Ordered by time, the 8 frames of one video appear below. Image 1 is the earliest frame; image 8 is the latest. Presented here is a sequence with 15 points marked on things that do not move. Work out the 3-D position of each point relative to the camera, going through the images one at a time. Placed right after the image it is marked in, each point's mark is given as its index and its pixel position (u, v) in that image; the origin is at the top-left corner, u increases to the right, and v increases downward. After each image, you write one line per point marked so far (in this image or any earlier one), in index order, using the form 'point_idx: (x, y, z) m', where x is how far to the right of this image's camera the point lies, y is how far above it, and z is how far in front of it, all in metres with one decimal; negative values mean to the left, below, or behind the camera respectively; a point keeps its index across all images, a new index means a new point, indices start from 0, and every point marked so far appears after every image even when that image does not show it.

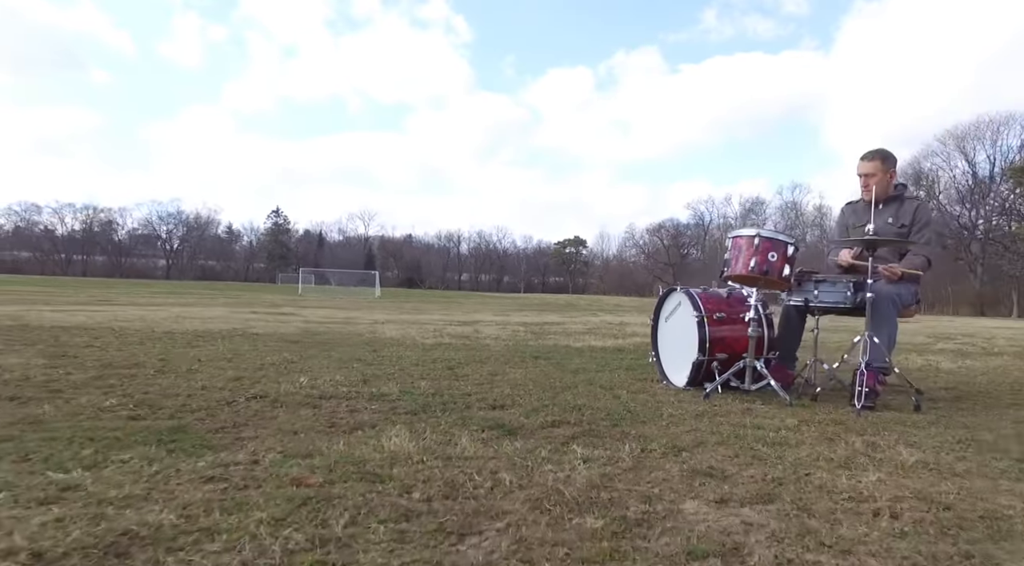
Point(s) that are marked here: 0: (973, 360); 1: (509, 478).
0: (+2.7, -0.4, +3.5) m
1: (0.0, -0.3, +1.4) m
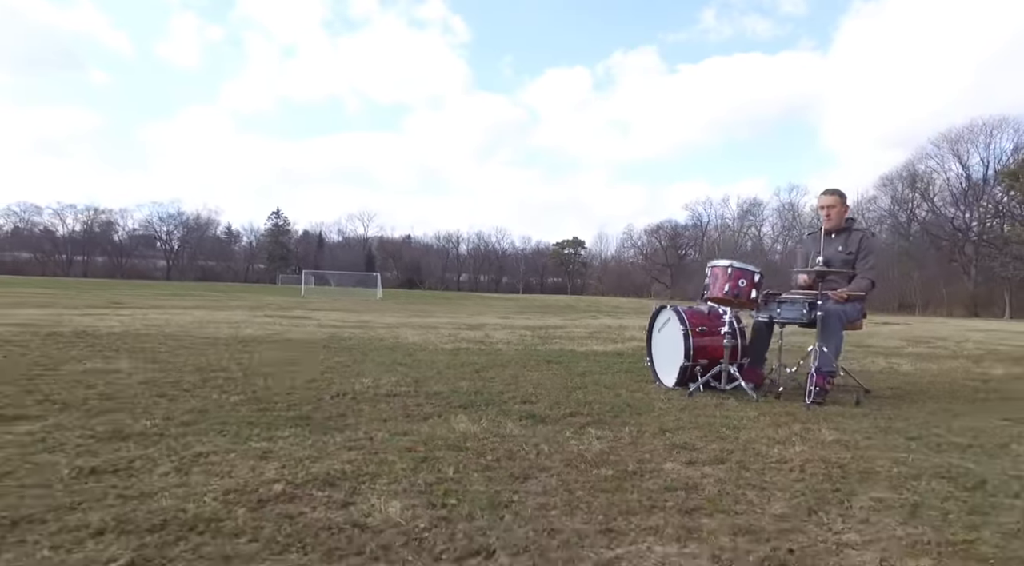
0: (+2.8, -0.5, +4.0) m
1: (+0.1, -0.4, +1.9) m
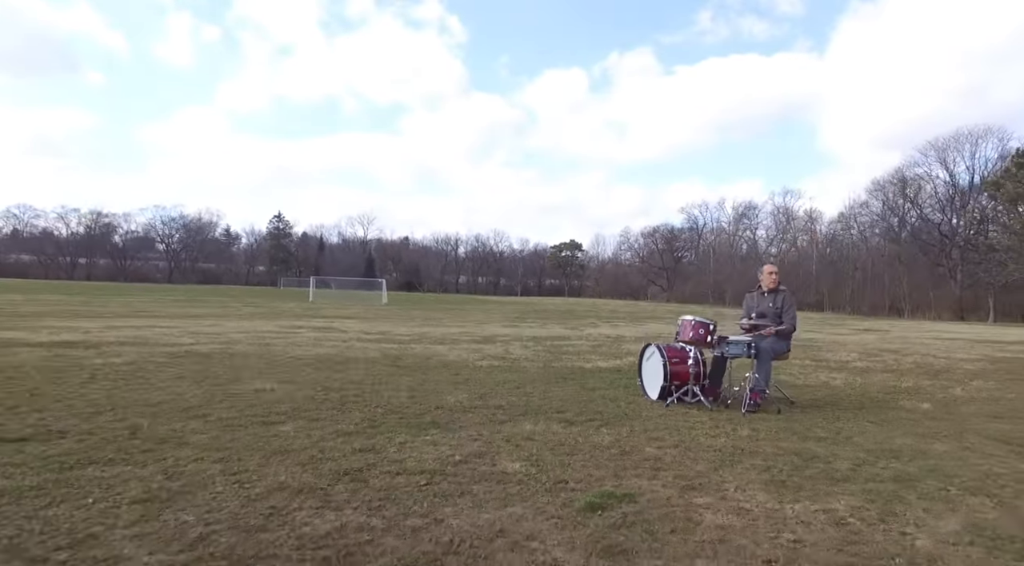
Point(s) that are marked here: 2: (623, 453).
0: (+3.0, -0.7, +5.1) m
1: (+0.3, -0.7, +3.0) m
2: (+0.4, -0.7, +2.6) m
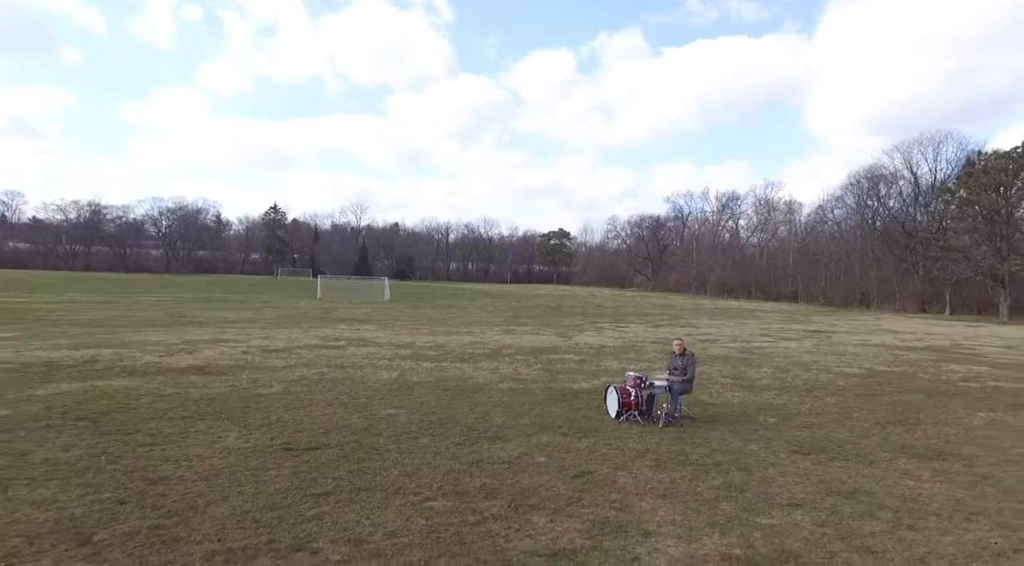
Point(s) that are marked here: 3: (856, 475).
0: (+3.2, -1.4, +7.9) m
1: (+0.5, -1.4, +5.7) m
2: (+0.6, -1.4, +5.3) m
3: (+2.5, -1.4, +4.6) m
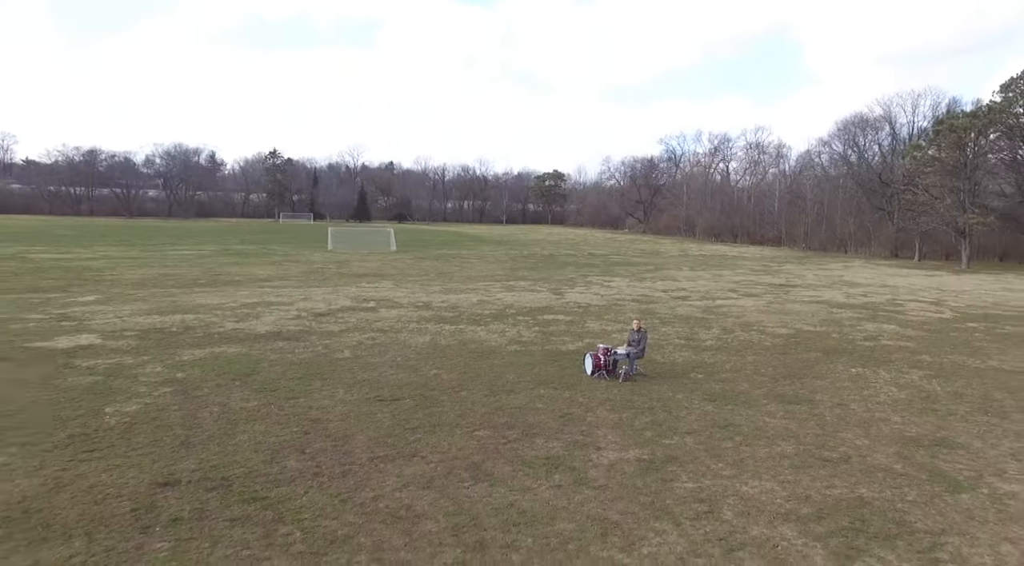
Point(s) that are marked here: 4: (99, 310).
0: (+3.2, -1.2, +10.7) m
1: (+0.6, -1.4, +8.5) m
2: (+0.8, -1.5, +8.1) m
3: (+2.6, -1.5, +7.5) m
4: (-9.4, -0.6, +14.6) m
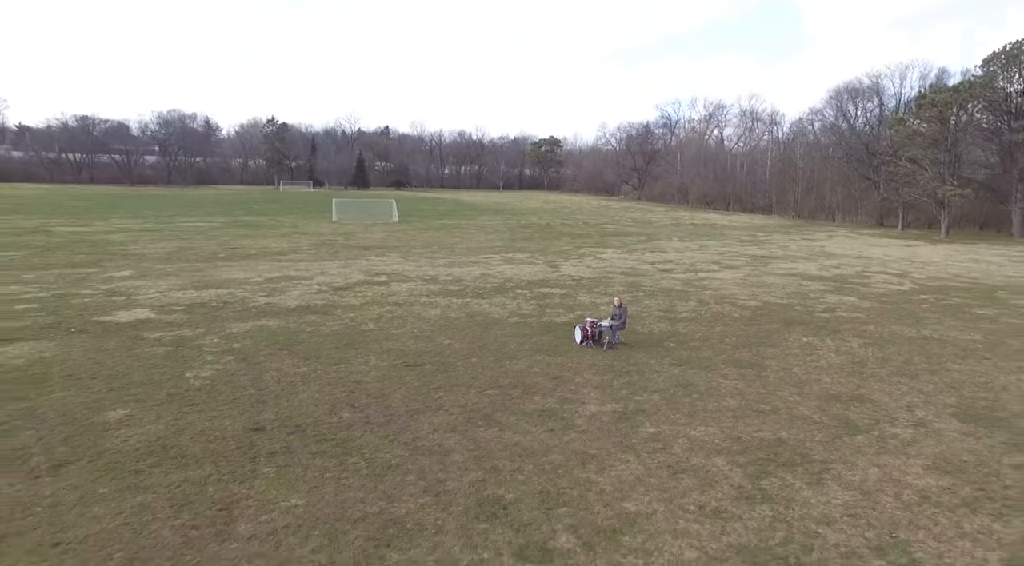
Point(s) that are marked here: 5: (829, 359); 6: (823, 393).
0: (+3.3, -0.8, +12.4) m
1: (+0.6, -1.2, +10.2) m
2: (+0.8, -1.2, +9.8) m
3: (+2.6, -1.3, +9.2) m
4: (-9.4, -0.1, +16.2) m
5: (+5.0, -1.2, +10.2) m
6: (+4.1, -1.4, +8.5) m
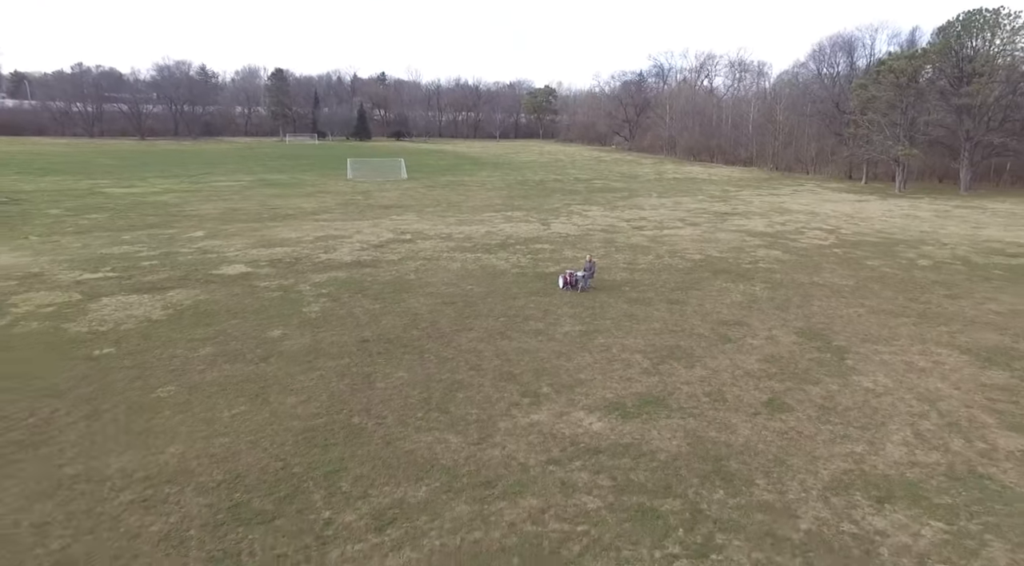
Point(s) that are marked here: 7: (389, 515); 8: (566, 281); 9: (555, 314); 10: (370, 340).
0: (+3.3, +0.2, +16.9) m
1: (+0.7, -0.3, +14.7) m
2: (+0.8, -0.4, +14.3) m
3: (+2.7, -0.6, +13.7) m
4: (-9.4, +1.2, +20.5) m
5: (+5.0, -0.3, +14.7) m
6: (+4.2, -0.7, +13.1) m
7: (-1.2, -2.3, +6.3) m
8: (+1.3, 0.0, +15.3) m
9: (+0.9, -0.7, +13.2) m
10: (-2.5, -1.0, +11.3) m
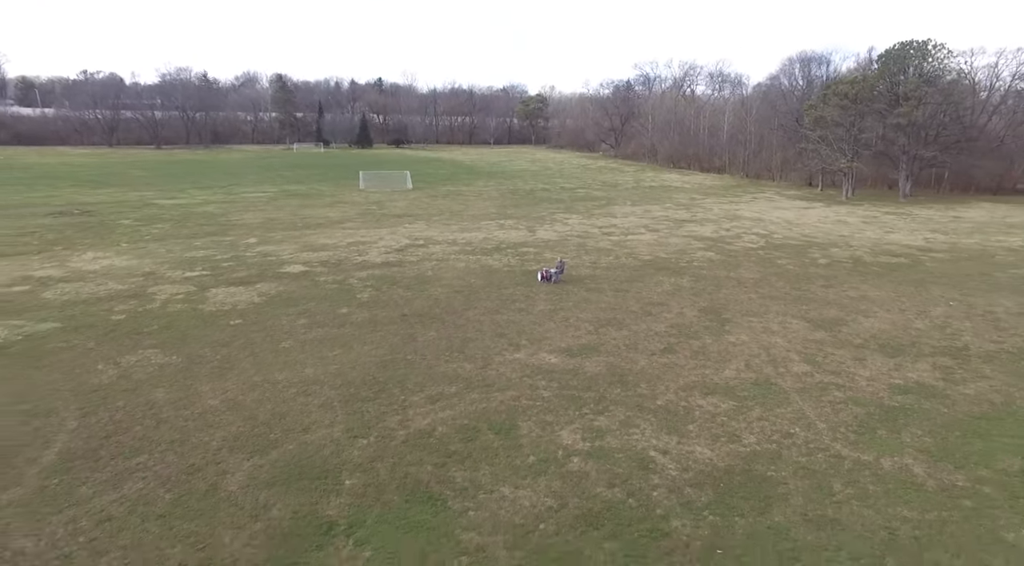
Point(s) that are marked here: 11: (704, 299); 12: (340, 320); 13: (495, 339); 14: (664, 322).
0: (+3.0, +0.4, +22.4) m
1: (+0.5, -0.2, +20.2) m
2: (+0.6, -0.3, +19.8) m
3: (+2.5, -0.4, +19.2) m
4: (-9.7, +1.4, +25.9) m
5: (+4.8, -0.1, +20.2) m
6: (+4.0, -0.5, +18.6) m
7: (-1.4, -2.1, +11.8) m
8: (+1.0, +0.2, +20.8) m
9: (+0.7, -0.5, +18.7) m
10: (-2.7, -0.8, +16.8) m
11: (+5.6, -0.5, +18.9) m
12: (-4.3, -0.9, +16.2) m
13: (-0.4, -1.3, +15.0) m
14: (+3.9, -1.0, +16.7) m
